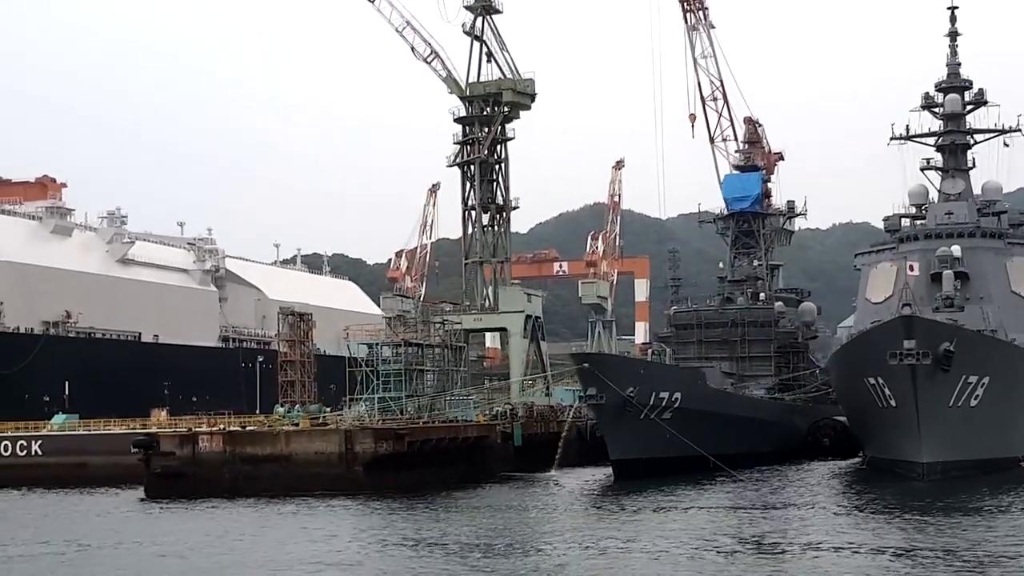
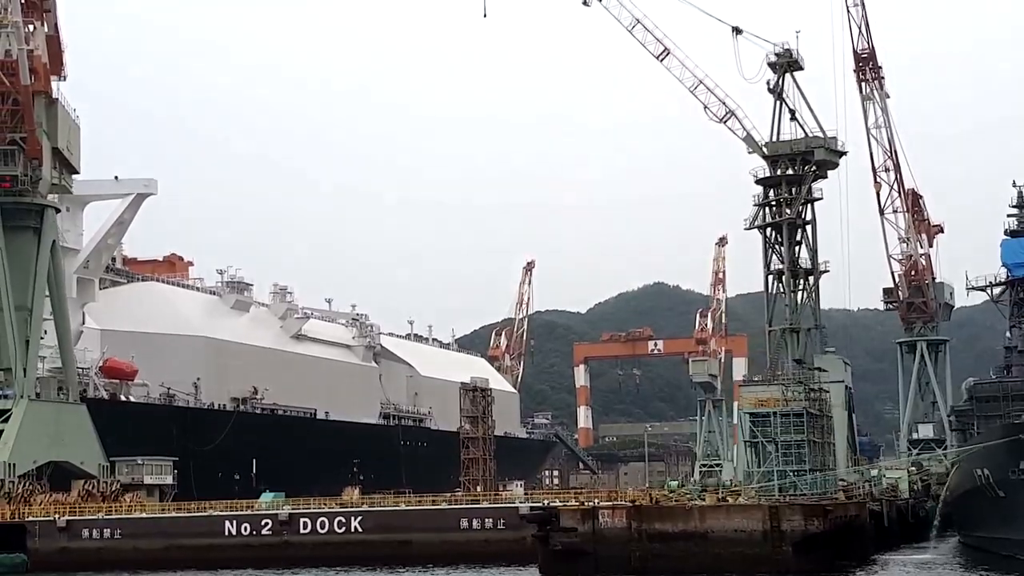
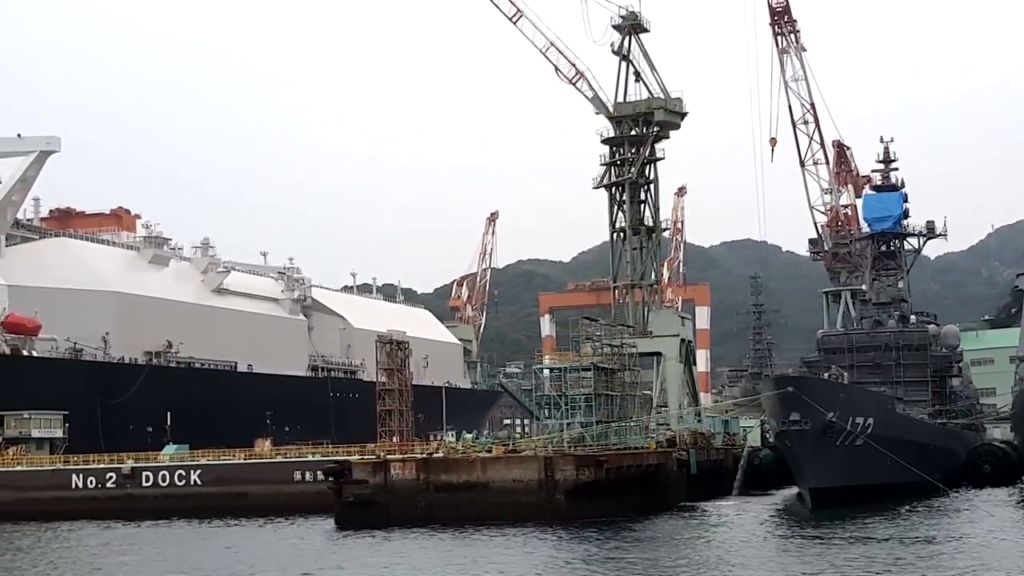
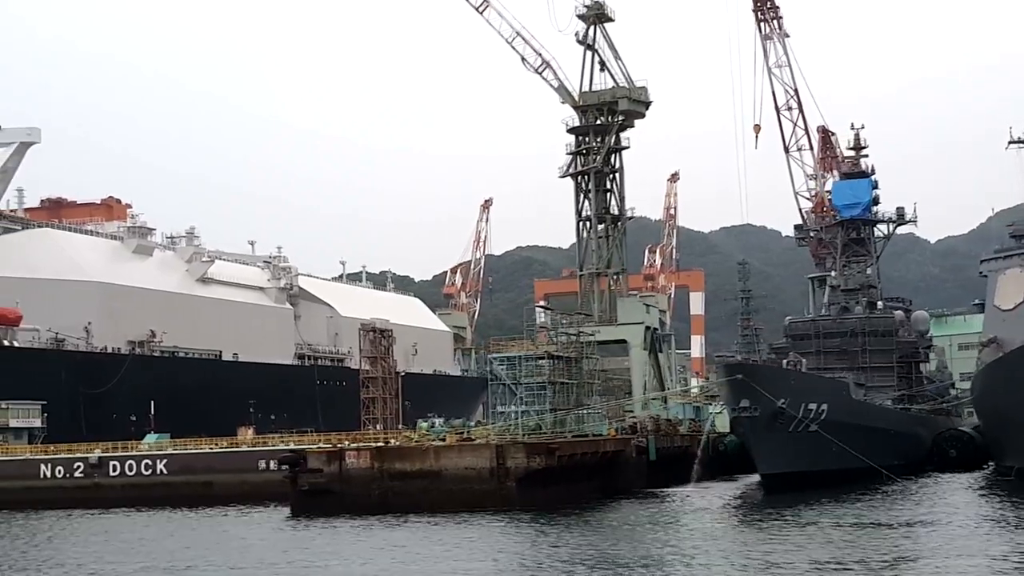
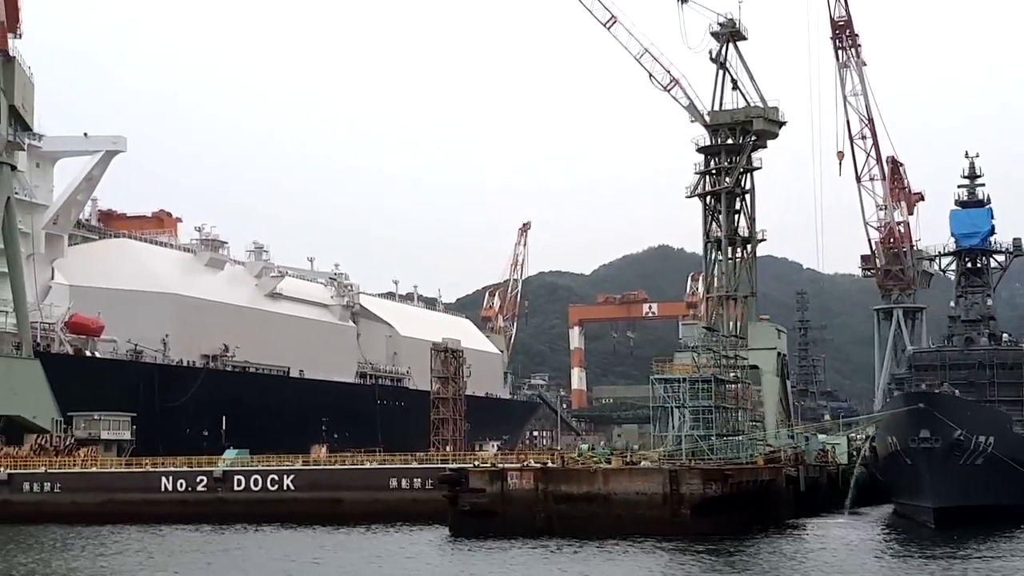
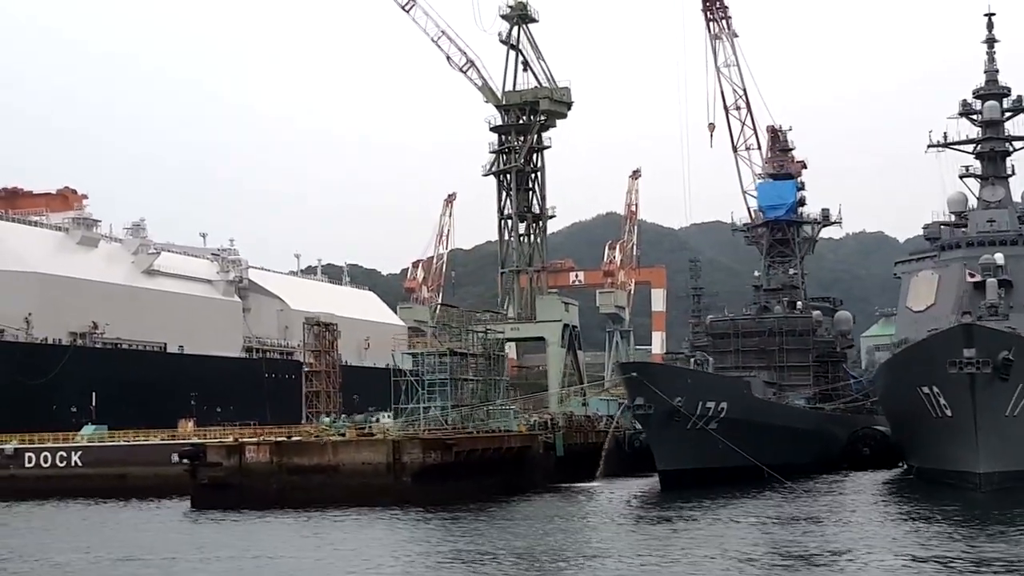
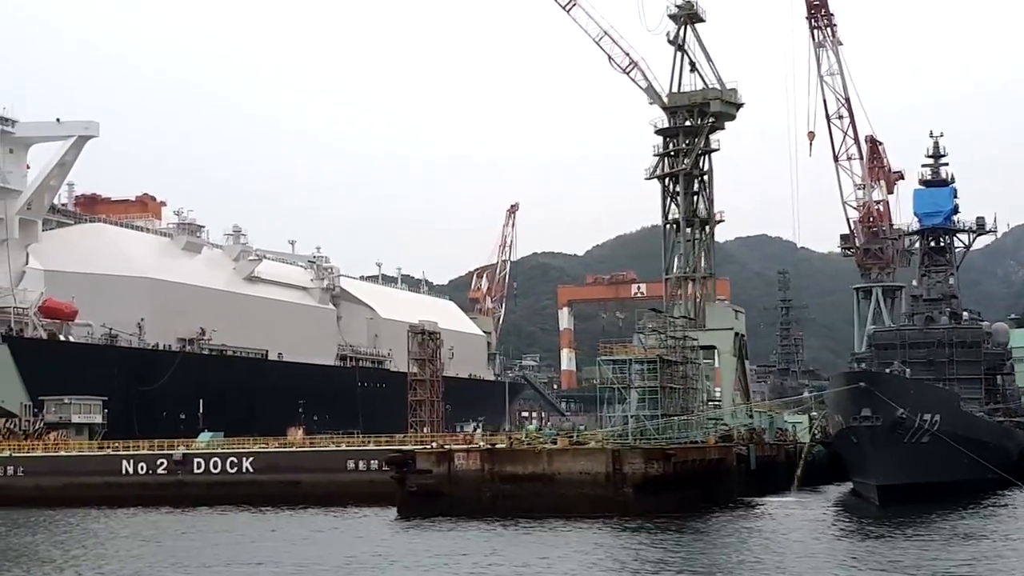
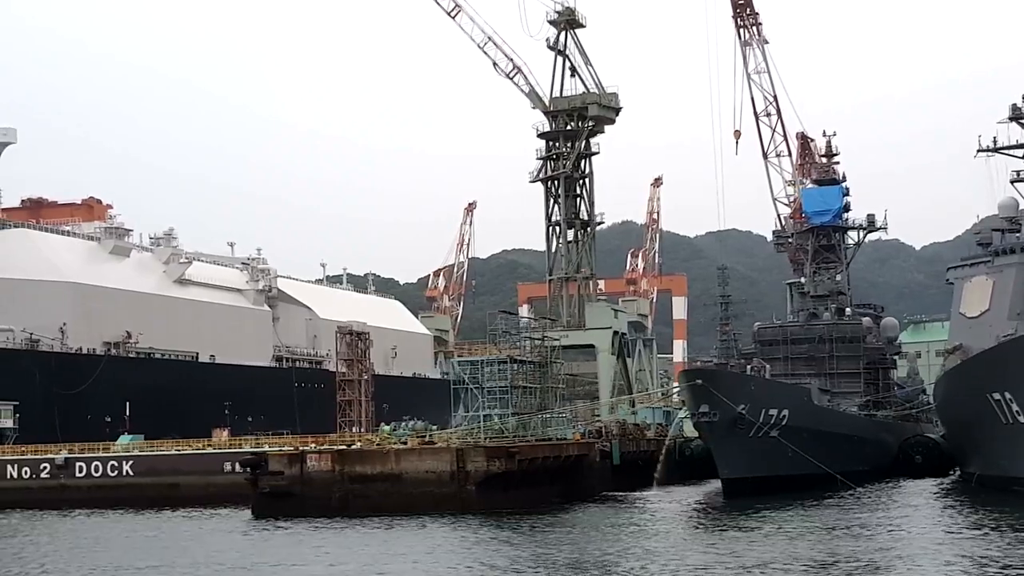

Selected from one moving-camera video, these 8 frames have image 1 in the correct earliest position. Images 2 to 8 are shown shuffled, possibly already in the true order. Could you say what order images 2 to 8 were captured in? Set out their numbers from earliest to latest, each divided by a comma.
6, 8, 4, 3, 7, 5, 2
